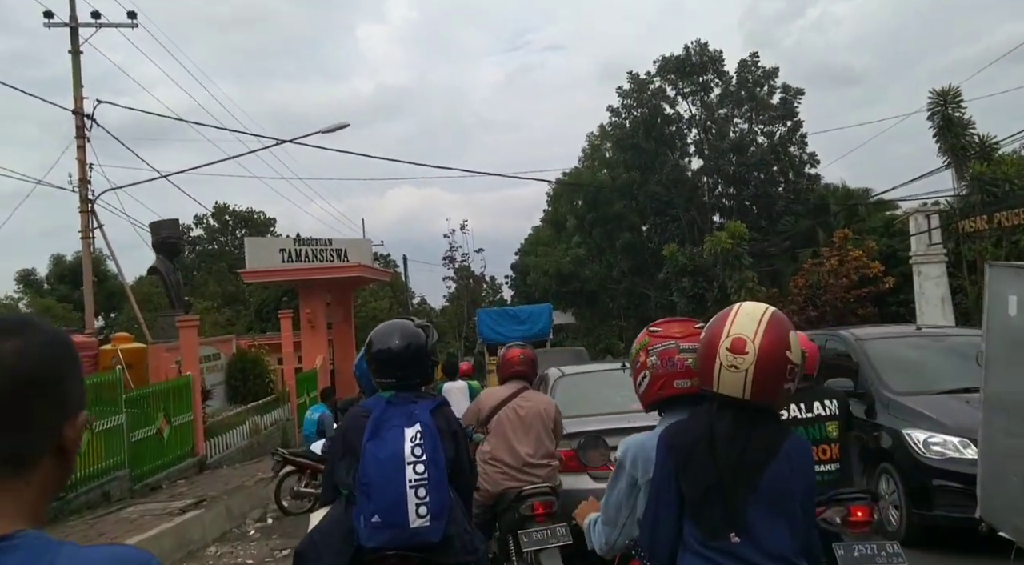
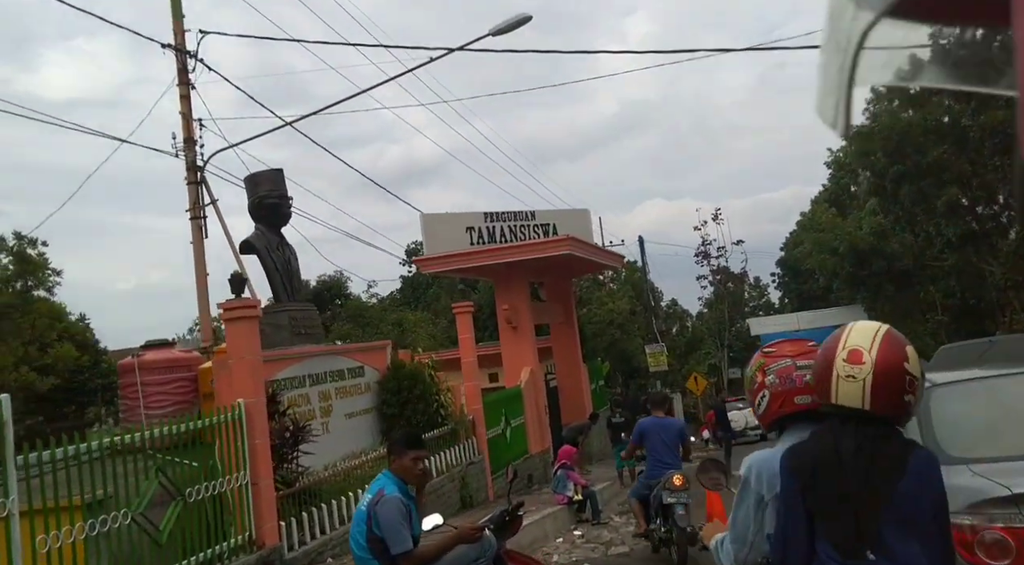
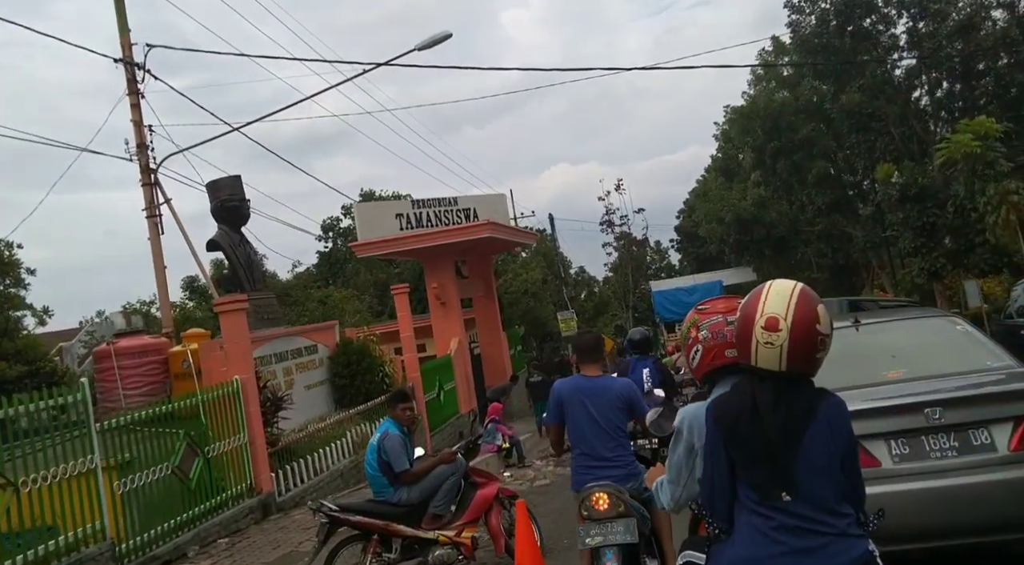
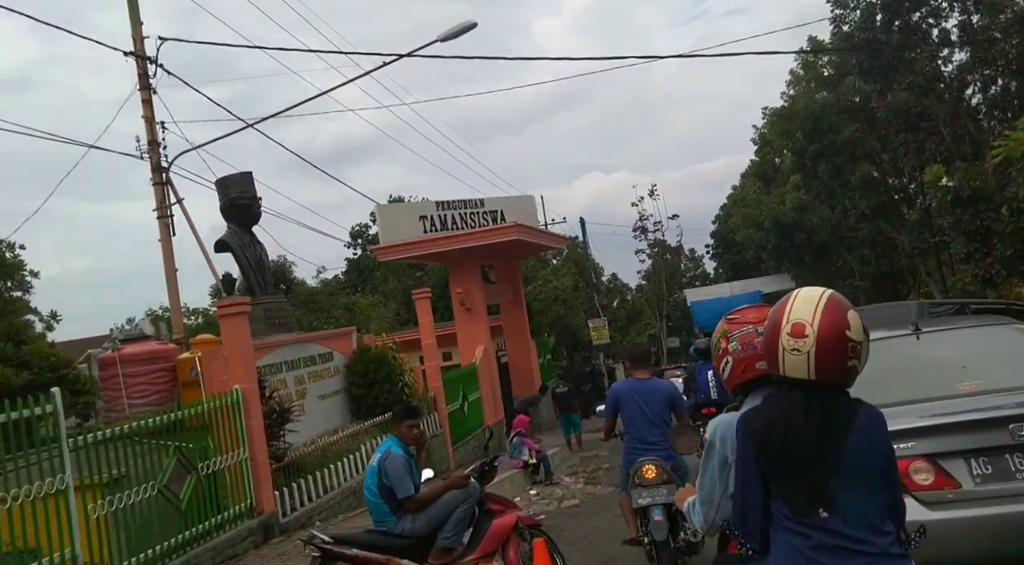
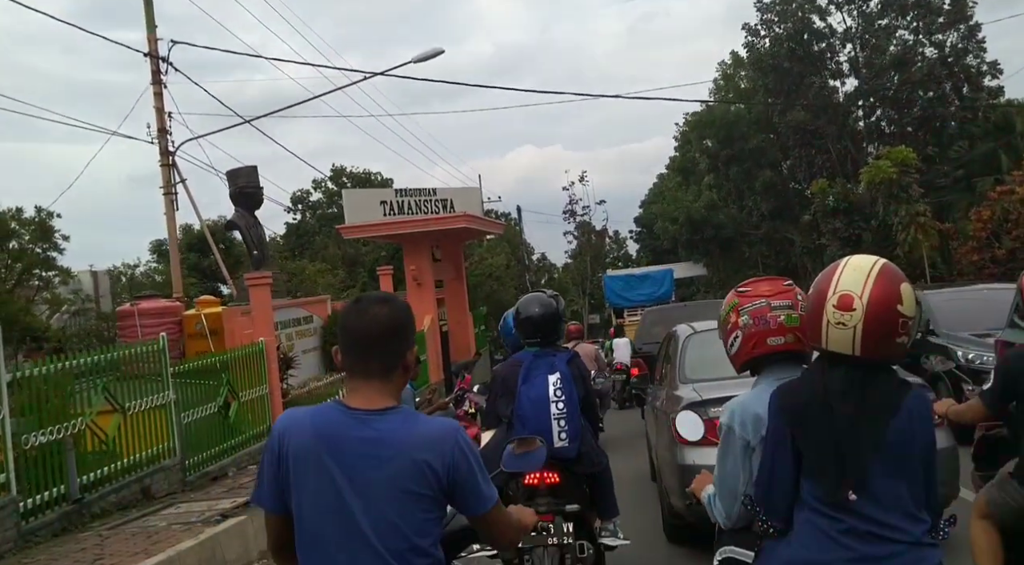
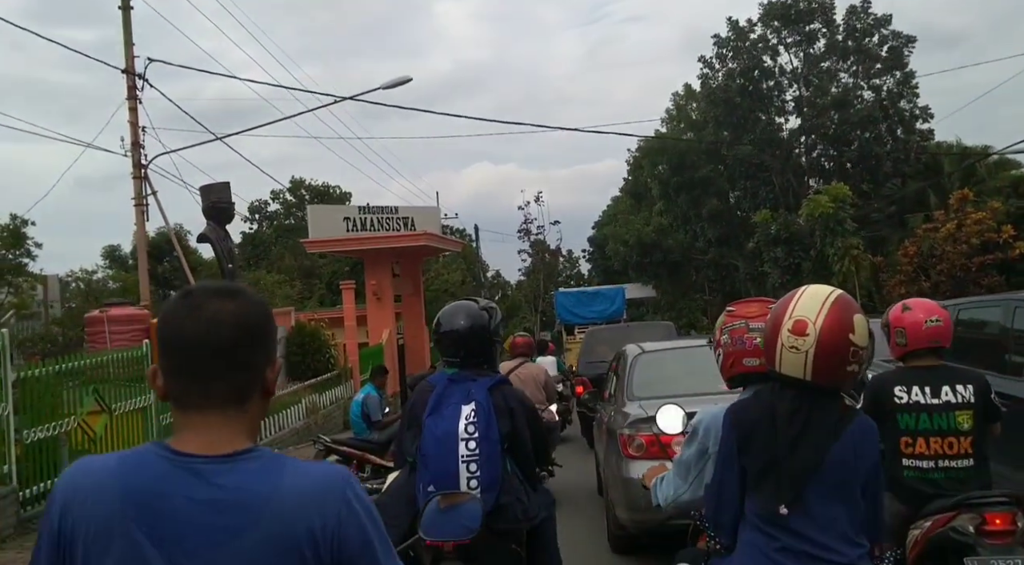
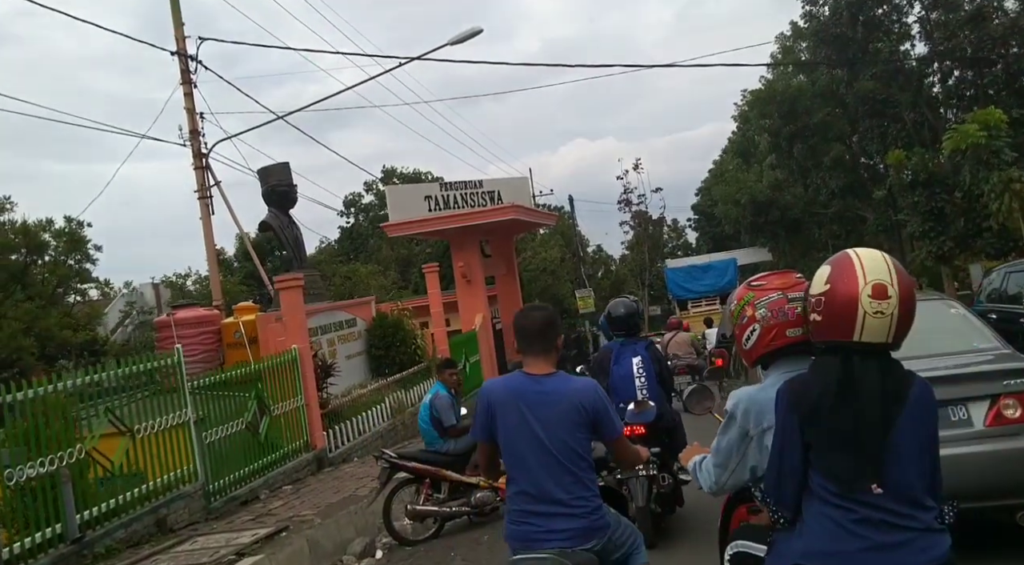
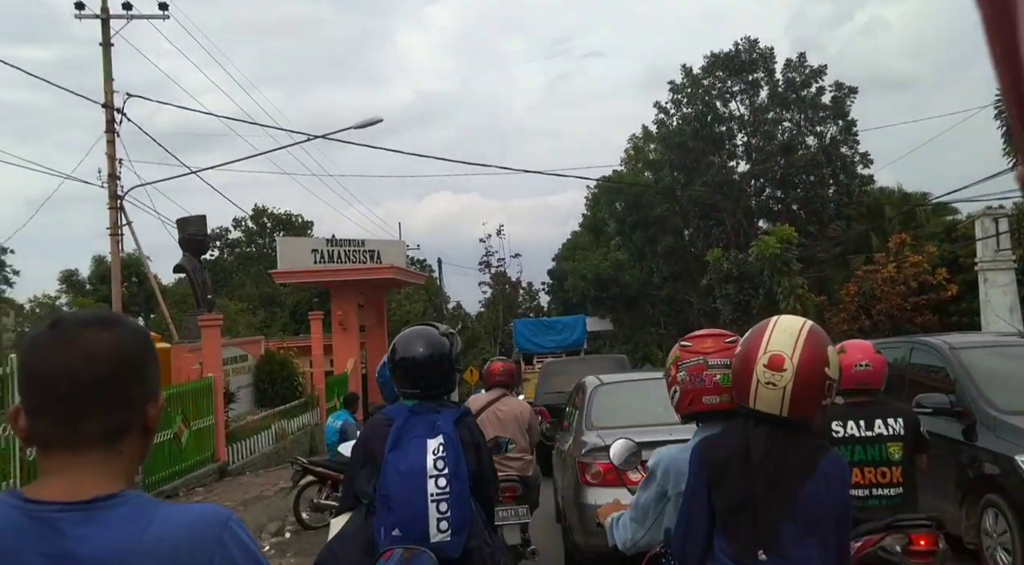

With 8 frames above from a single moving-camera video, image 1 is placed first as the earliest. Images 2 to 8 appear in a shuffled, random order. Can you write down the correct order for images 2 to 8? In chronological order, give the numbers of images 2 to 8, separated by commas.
8, 6, 5, 7, 3, 4, 2
